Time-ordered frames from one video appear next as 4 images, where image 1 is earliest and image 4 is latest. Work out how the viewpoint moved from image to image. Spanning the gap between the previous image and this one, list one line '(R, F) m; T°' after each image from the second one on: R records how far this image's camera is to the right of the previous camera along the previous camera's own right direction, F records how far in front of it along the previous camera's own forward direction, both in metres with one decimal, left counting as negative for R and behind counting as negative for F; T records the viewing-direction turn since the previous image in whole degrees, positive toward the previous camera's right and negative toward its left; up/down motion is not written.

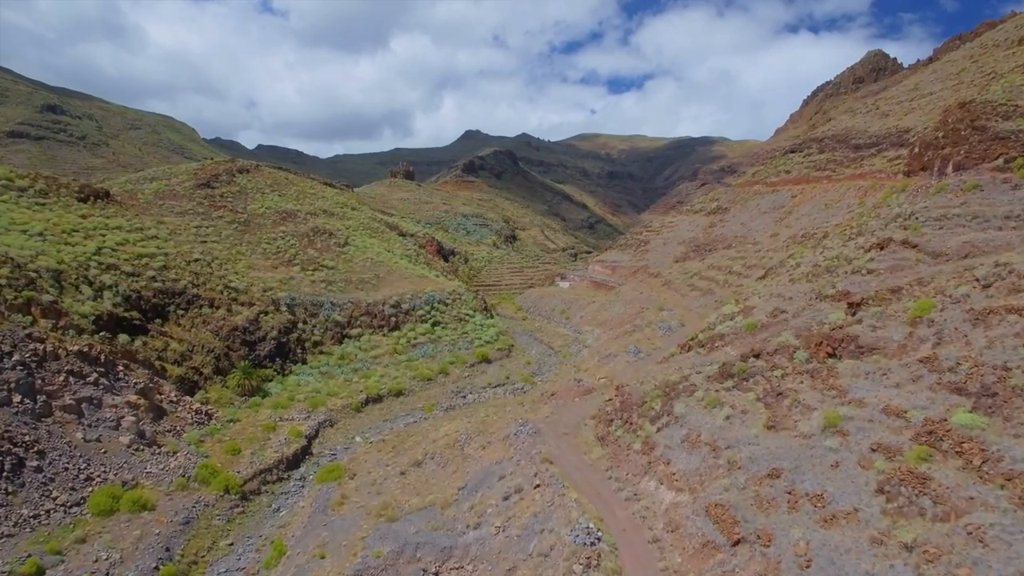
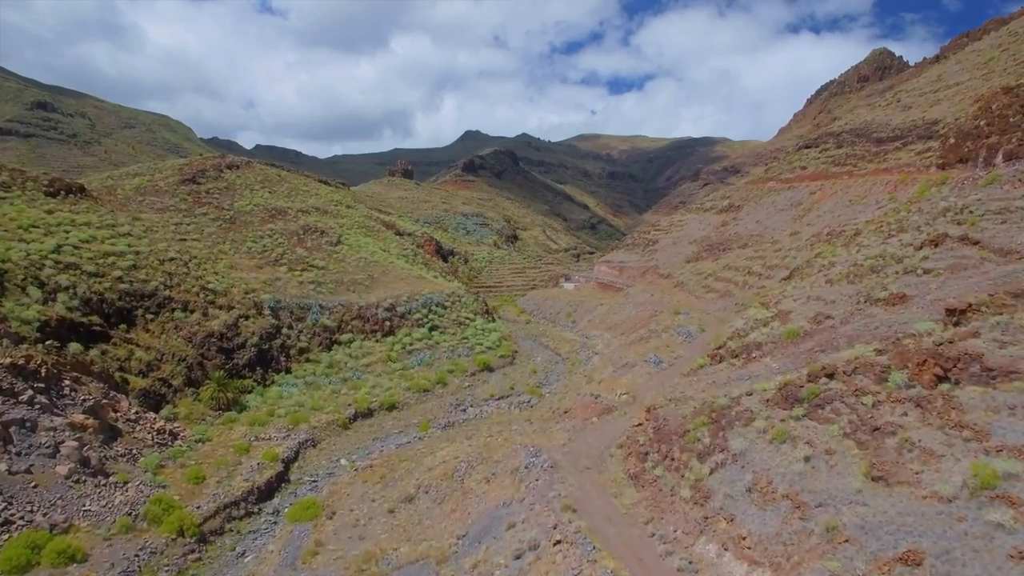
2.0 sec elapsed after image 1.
(-0.3, +2.8) m; 0°
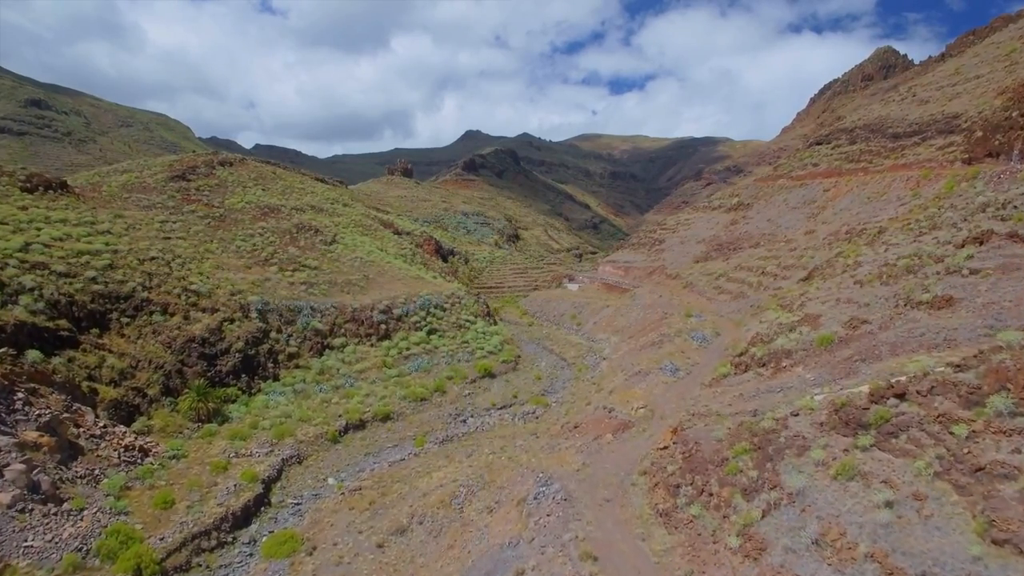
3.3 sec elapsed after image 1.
(-0.1, +1.9) m; 0°
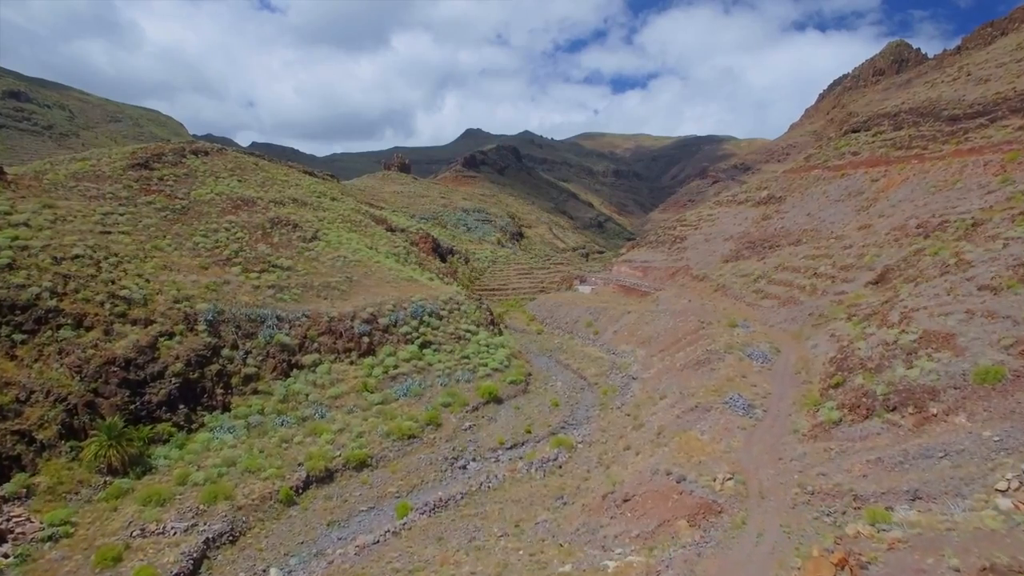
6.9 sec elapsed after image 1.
(-0.5, +5.7) m; 0°
